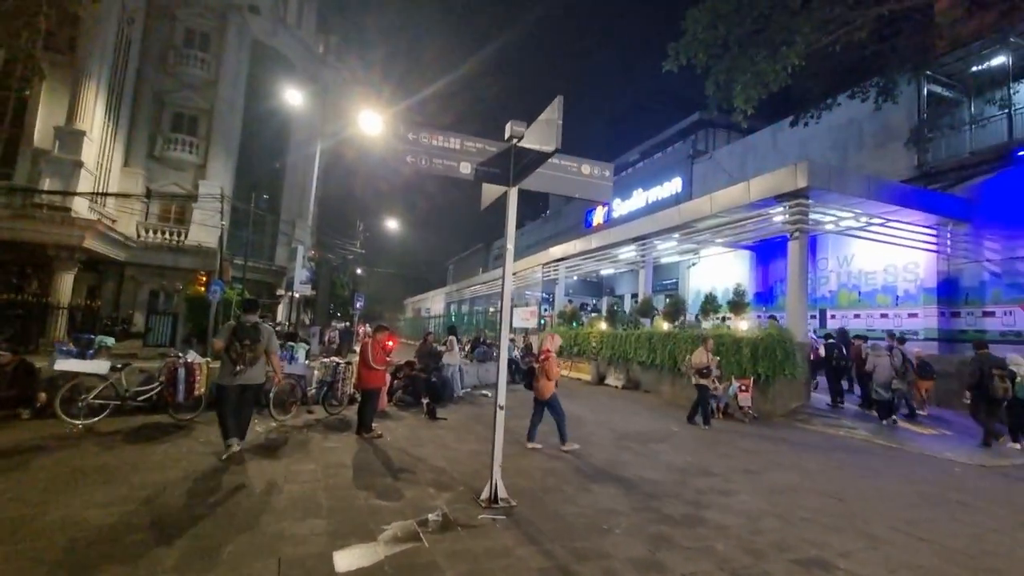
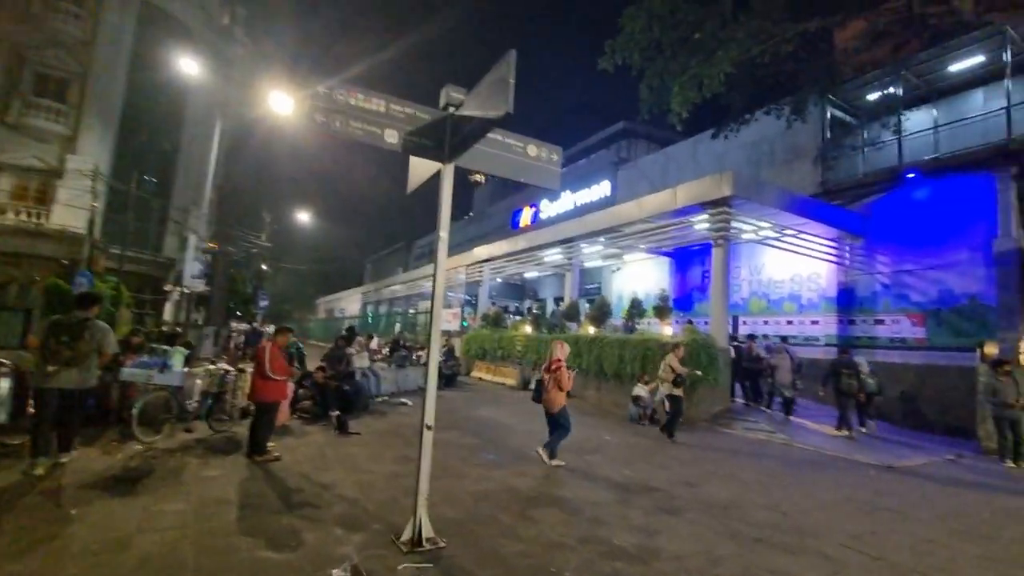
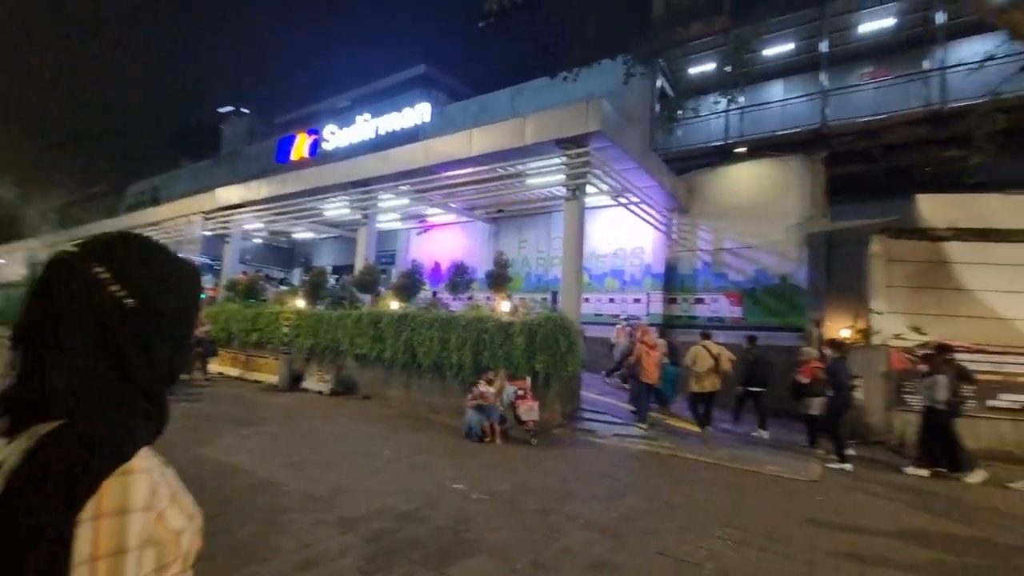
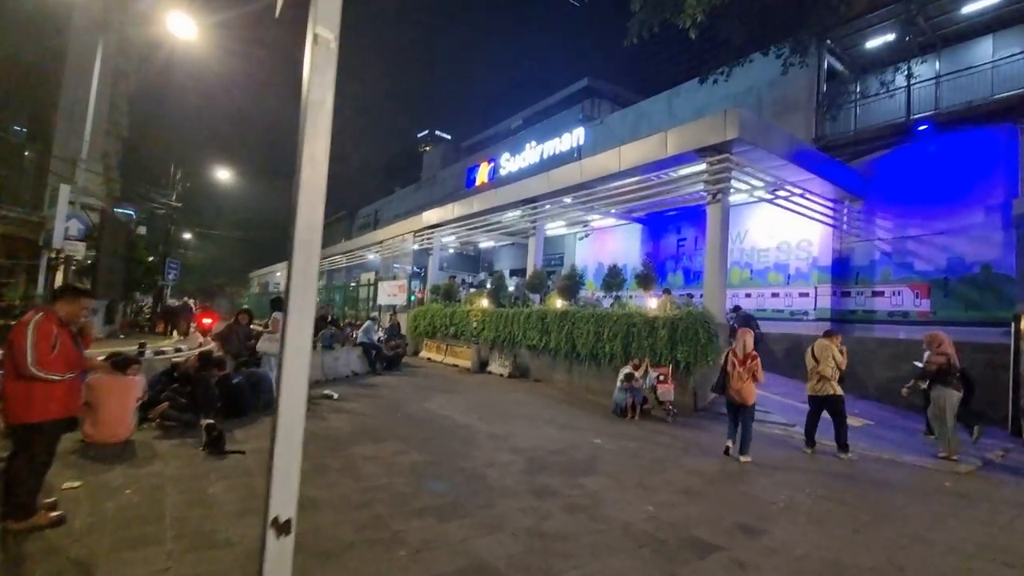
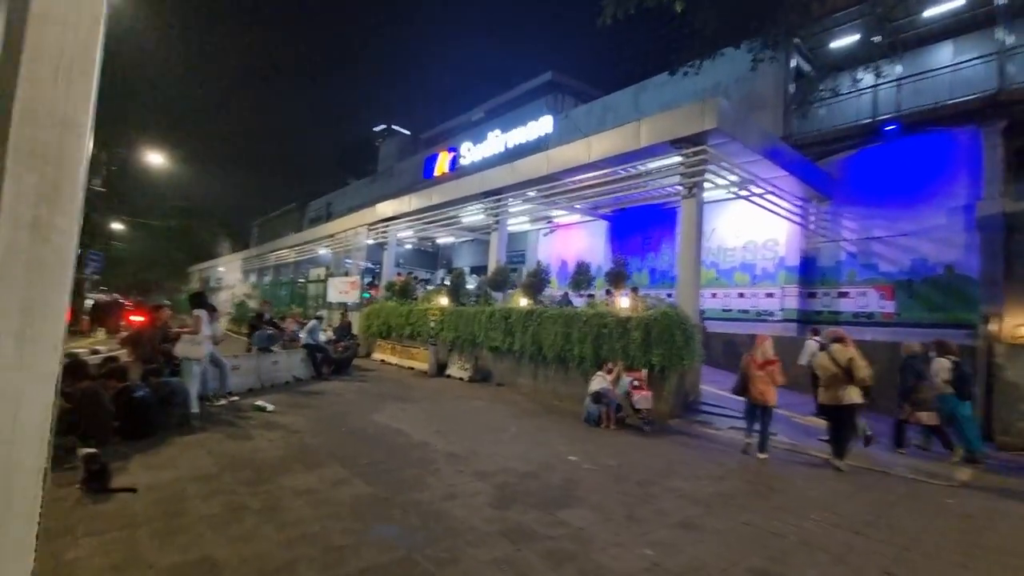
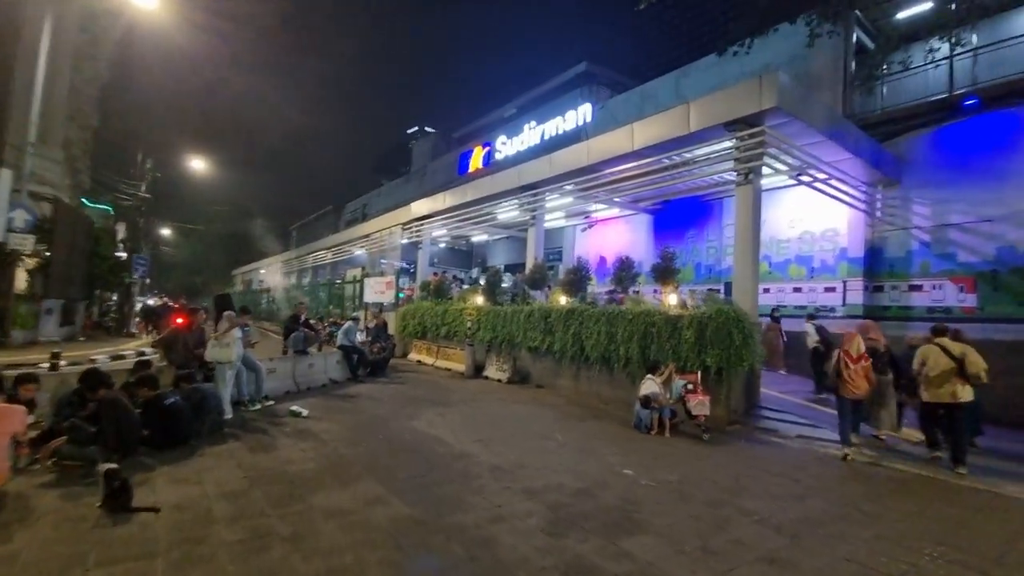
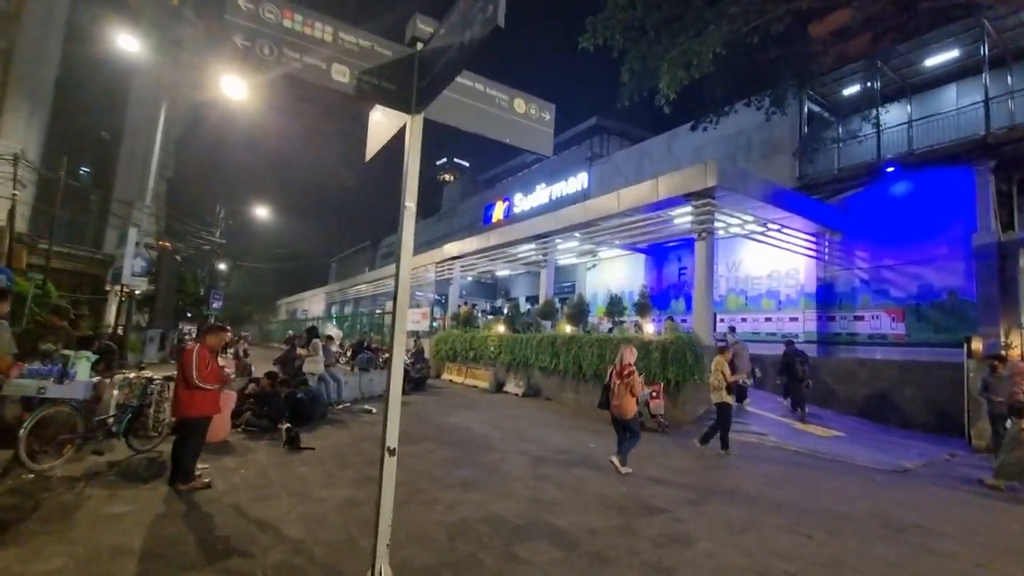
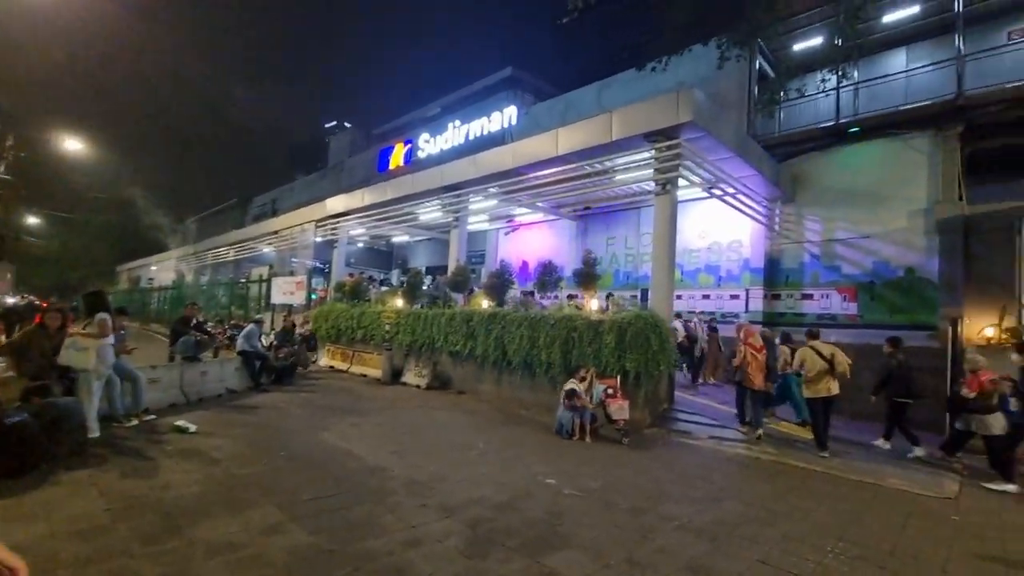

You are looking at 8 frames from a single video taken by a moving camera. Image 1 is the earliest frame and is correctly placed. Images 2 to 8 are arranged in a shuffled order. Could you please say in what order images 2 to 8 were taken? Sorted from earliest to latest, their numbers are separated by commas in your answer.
2, 7, 4, 5, 6, 8, 3
